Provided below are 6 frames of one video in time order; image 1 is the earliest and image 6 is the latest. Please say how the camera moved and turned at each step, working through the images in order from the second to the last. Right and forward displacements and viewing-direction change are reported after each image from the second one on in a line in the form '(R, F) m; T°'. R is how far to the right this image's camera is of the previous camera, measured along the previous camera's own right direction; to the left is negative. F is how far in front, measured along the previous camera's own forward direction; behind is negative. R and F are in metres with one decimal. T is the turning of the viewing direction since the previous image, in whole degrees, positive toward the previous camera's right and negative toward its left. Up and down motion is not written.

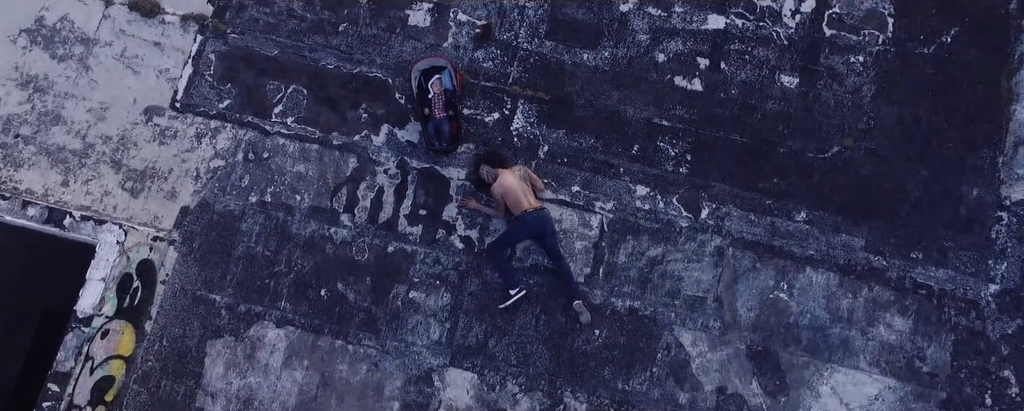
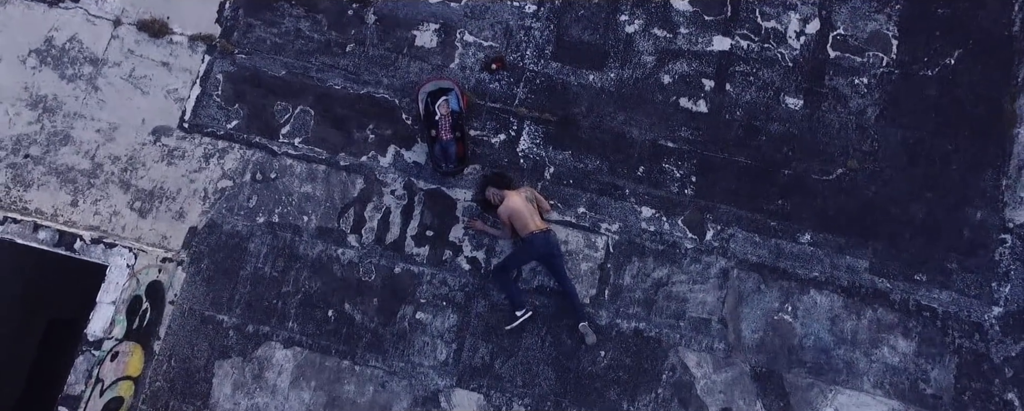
(0.0, 0.0) m; 0°
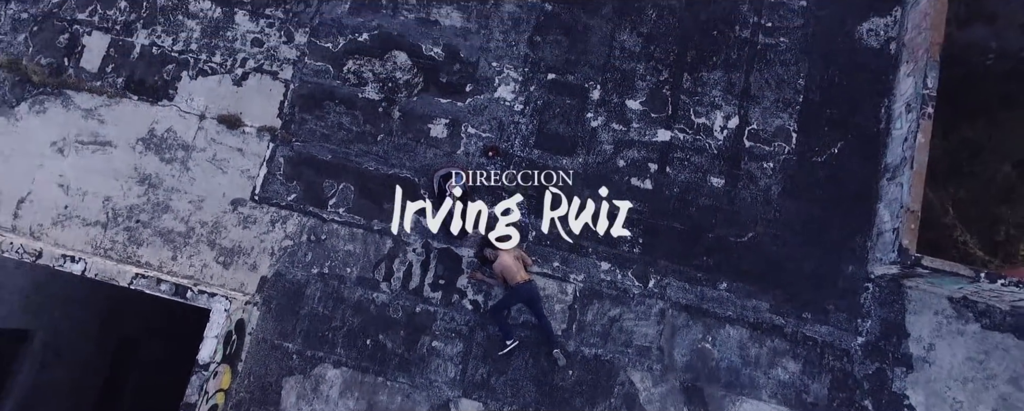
(0.0, -2.1) m; 0°
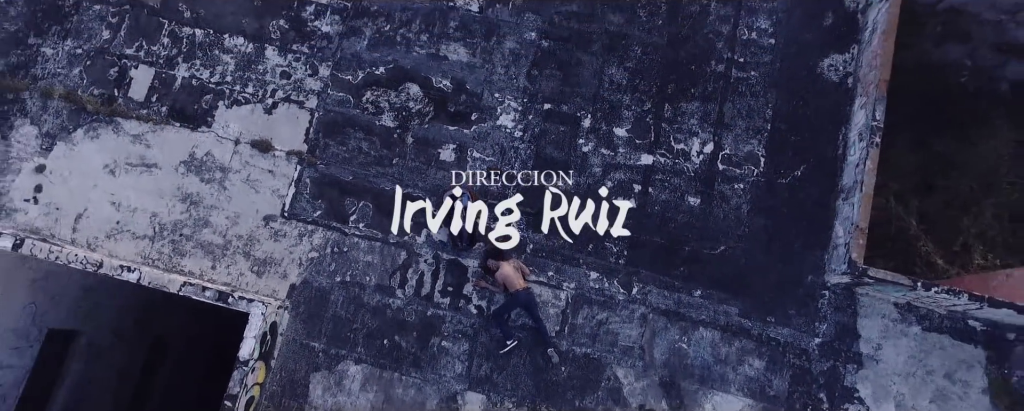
(0.0, -1.2) m; 0°
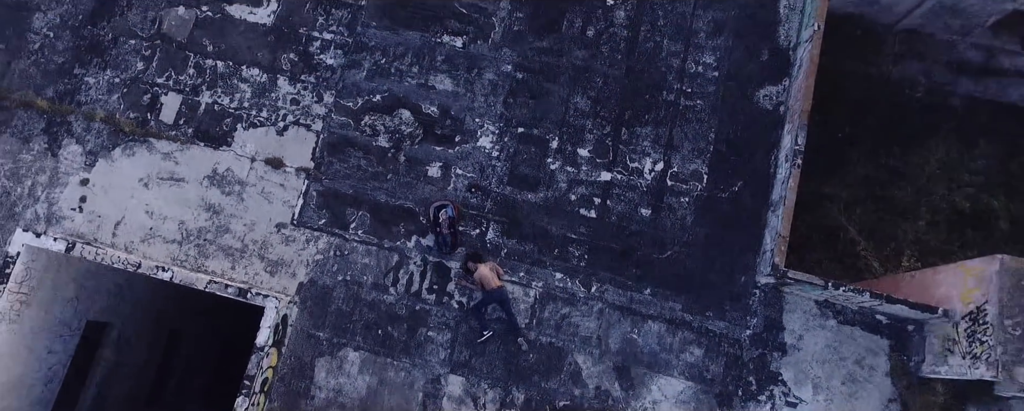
(+0.3, -1.6) m; 0°
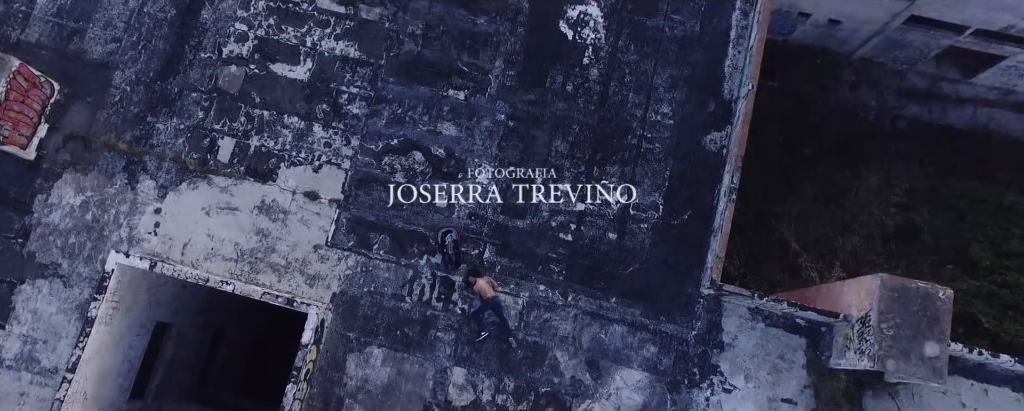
(+0.1, -2.7) m; 0°
